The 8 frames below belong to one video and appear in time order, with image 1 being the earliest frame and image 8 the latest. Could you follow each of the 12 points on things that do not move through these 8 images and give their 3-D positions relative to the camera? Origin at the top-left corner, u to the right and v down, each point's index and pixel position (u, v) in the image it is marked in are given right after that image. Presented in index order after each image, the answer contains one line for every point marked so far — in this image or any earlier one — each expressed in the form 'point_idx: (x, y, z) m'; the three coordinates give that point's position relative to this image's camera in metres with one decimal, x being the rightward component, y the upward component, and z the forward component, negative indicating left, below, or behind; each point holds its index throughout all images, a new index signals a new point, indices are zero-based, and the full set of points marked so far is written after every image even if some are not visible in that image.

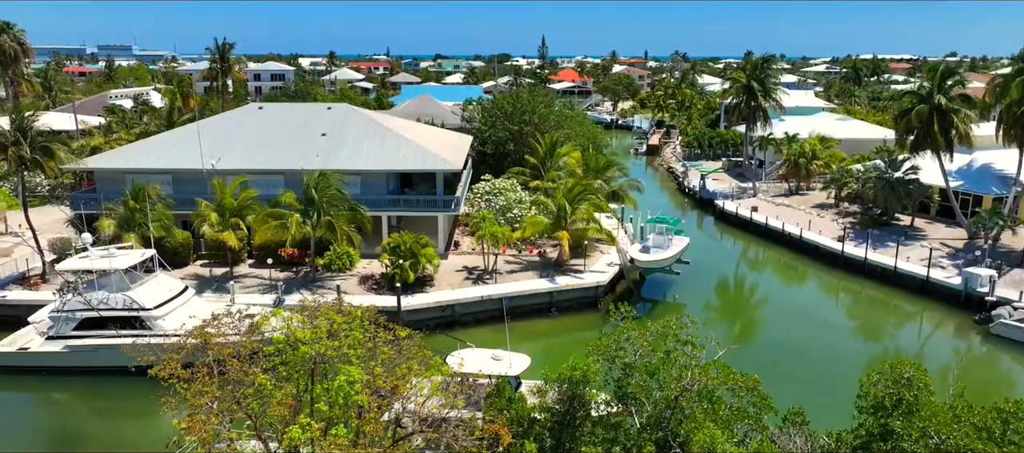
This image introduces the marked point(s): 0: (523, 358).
0: (+0.2, -3.3, +17.5) m
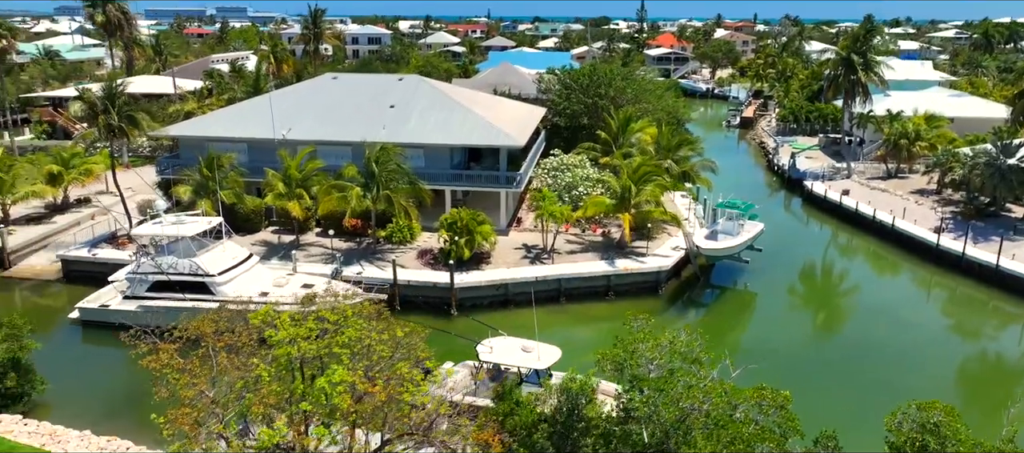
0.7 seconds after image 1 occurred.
0: (+0.9, -3.1, +17.1) m
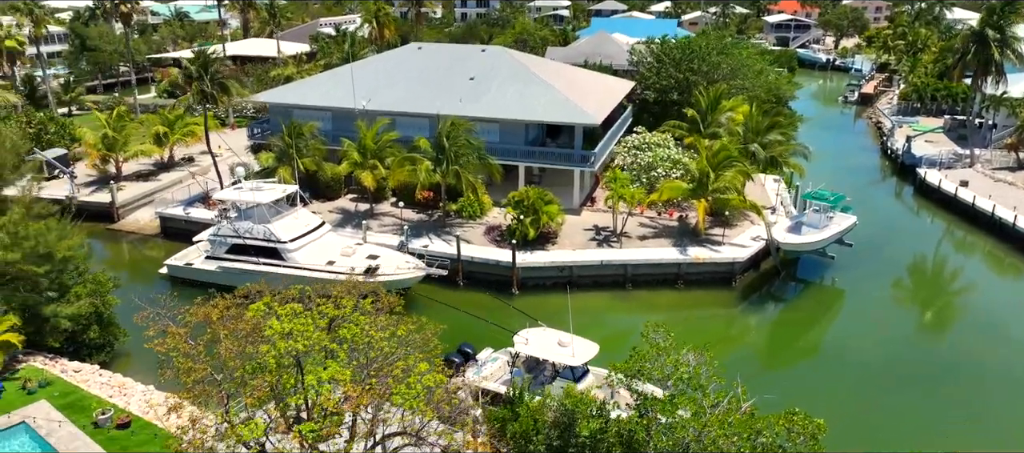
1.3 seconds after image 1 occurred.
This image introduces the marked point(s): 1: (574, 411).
0: (+1.8, -2.9, +16.6) m
1: (+1.0, -2.8, +11.0) m
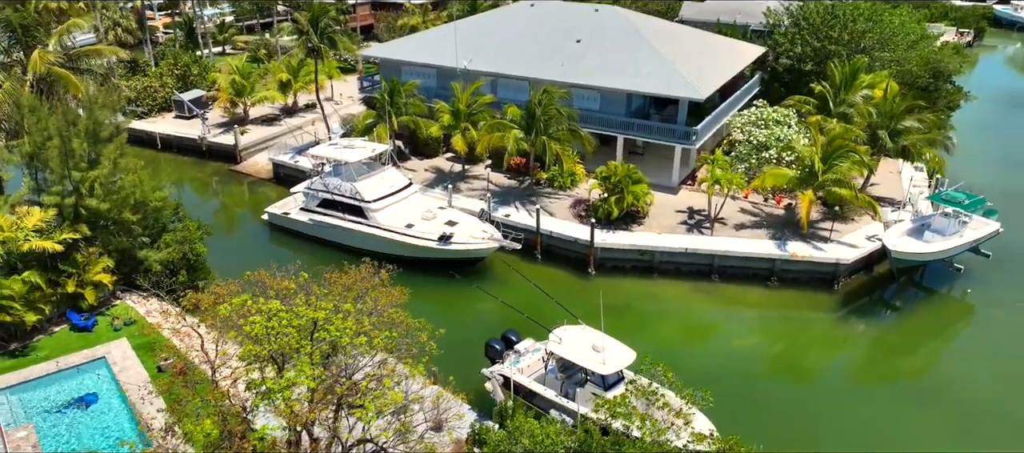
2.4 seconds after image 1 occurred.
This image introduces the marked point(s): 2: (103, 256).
0: (+2.4, -2.9, +15.7) m
1: (+0.5, -3.2, +10.3) m
2: (-11.6, -0.8, +20.0) m
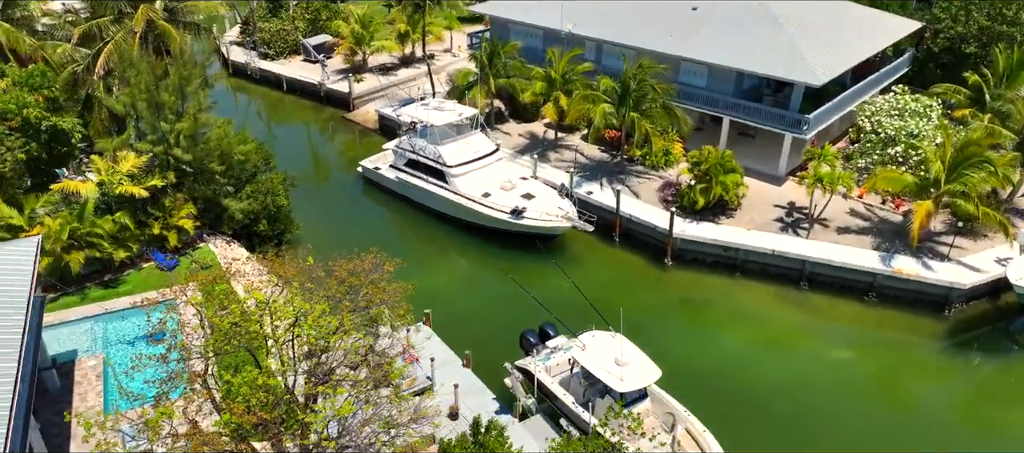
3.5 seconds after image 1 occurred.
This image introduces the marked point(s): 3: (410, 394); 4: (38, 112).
0: (+2.7, -3.1, +14.7) m
1: (-0.3, -3.5, +9.9) m
2: (-9.9, +0.7, +21.5) m
3: (-2.4, -4.0, +16.9) m
4: (-13.3, +3.2, +19.9) m
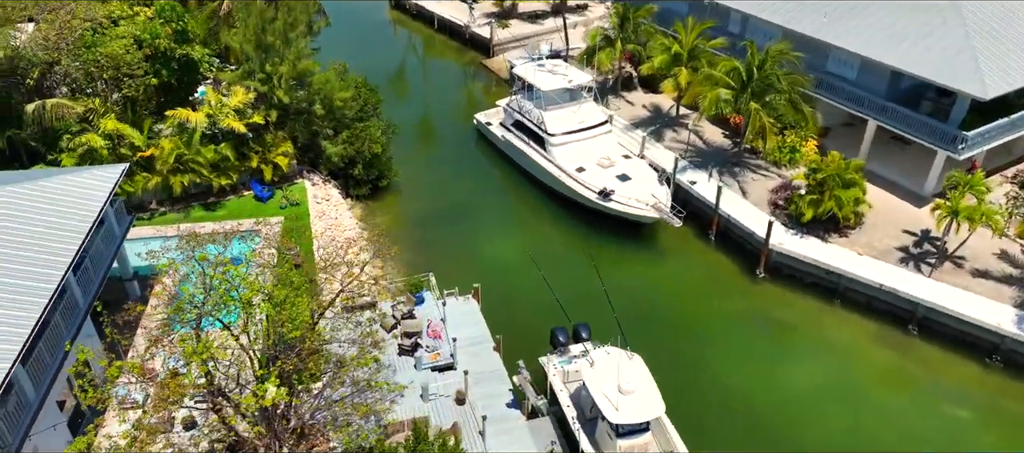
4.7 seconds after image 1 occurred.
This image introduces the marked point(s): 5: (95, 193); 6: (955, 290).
0: (+2.5, -3.6, +13.6) m
1: (-1.7, -3.8, +9.8) m
2: (-7.3, +2.8, +22.8) m
3: (-2.0, -3.4, +17.1) m
4: (-10.7, +5.7, +21.9) m
5: (-9.4, +0.8, +15.9) m
6: (+12.5, -1.8, +19.8) m
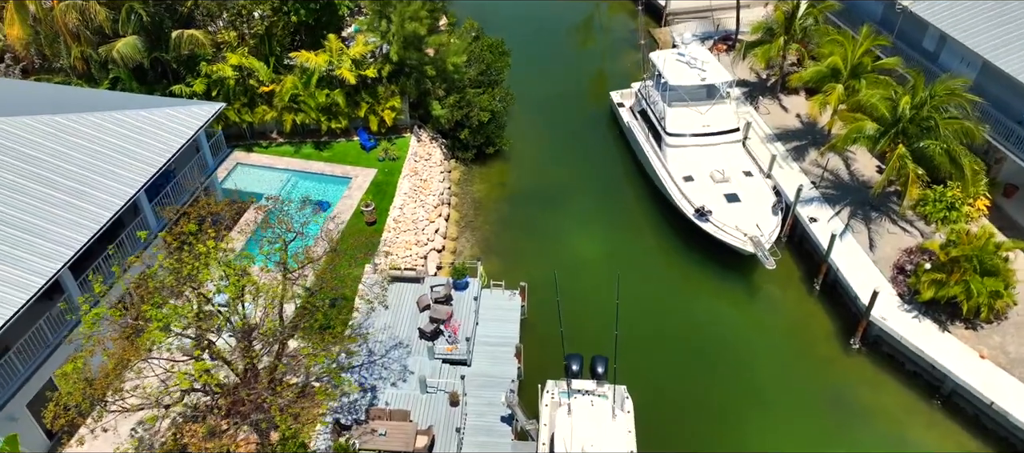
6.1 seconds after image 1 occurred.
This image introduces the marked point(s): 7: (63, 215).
0: (+1.4, -4.6, +12.7) m
1: (-3.6, -4.1, +10.1) m
2: (-3.8, +4.3, +23.3) m
3: (-1.7, -3.2, +17.1) m
4: (-6.7, +7.8, +23.0) m
5: (-8.2, +2.4, +17.5) m
6: (+13.0, -4.6, +15.7) m
7: (-9.4, +0.3, +14.8) m
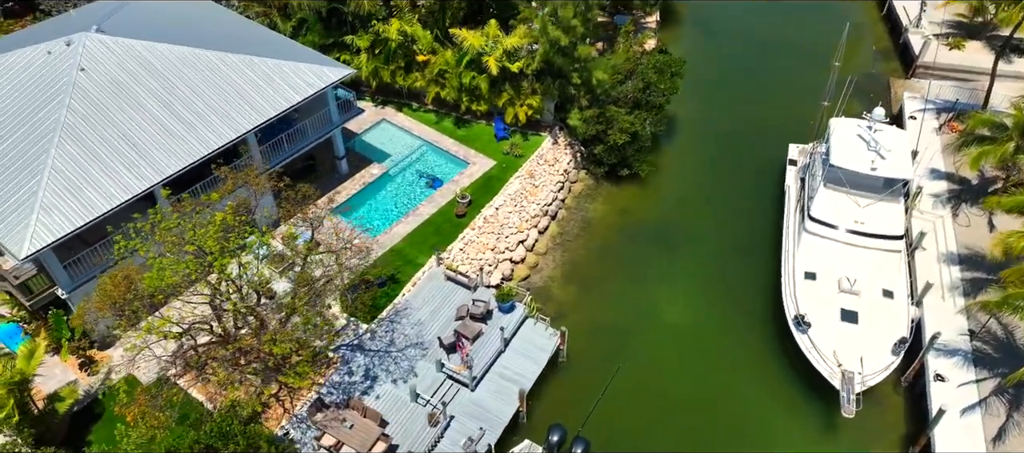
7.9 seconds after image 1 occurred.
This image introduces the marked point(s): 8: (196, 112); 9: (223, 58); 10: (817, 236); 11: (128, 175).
0: (-0.7, -5.9, +12.2) m
1: (-6.0, -3.9, +11.4) m
2: (+0.8, +4.3, +22.9) m
3: (-1.6, -3.6, +17.2) m
4: (-0.8, +8.5, +23.0) m
5: (-5.6, +3.7, +19.0) m
6: (+10.6, -9.6, +11.2) m
7: (-8.3, +2.1, +17.2) m
8: (-8.0, +2.8, +17.8) m
9: (-7.7, +4.5, +19.0) m
10: (+8.6, -0.2, +20.0) m
11: (-8.9, +1.1, +16.3) m
